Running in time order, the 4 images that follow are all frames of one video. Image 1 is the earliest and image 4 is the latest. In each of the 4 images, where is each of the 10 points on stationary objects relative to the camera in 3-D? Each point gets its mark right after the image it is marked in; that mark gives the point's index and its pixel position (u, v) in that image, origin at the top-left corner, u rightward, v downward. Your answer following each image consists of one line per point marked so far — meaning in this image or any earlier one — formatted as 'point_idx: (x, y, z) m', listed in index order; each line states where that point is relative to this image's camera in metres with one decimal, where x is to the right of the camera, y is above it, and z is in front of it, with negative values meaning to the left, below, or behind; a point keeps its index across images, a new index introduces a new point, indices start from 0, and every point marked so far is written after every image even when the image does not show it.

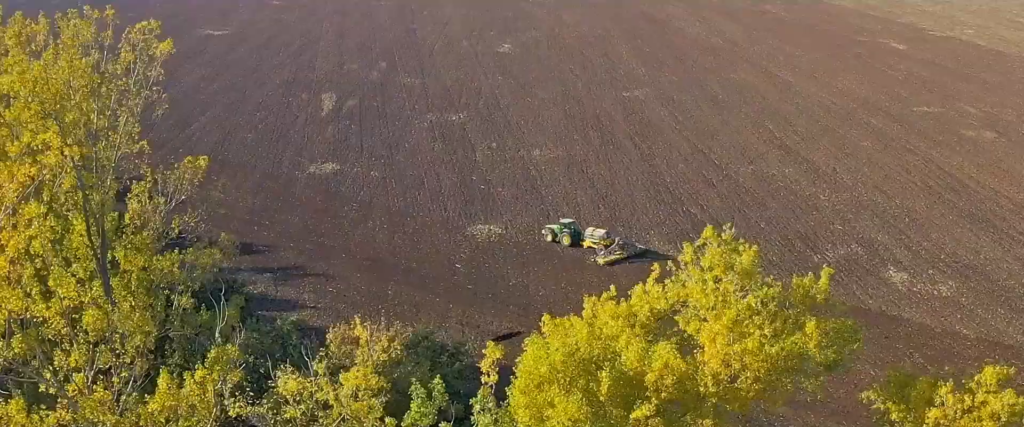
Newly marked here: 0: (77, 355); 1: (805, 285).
0: (-5.6, -1.9, +10.0) m
1: (+4.3, -1.0, +11.2) m
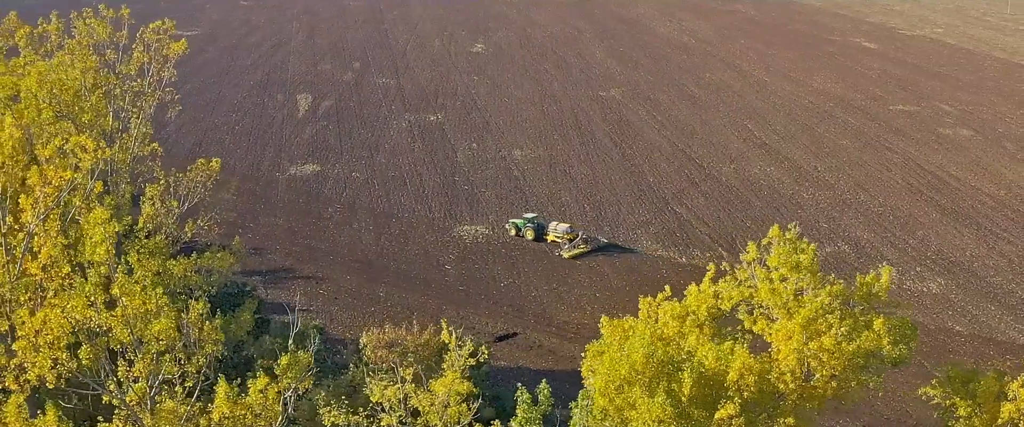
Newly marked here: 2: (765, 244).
0: (-4.7, -1.9, +9.8) m
1: (+5.2, -1.0, +11.3) m
2: (+3.8, -0.4, +11.6) m
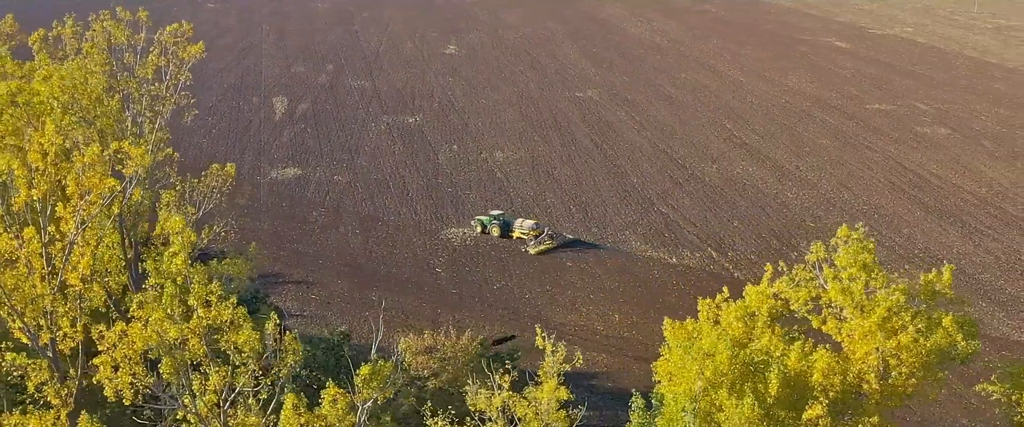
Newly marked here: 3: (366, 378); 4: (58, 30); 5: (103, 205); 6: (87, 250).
0: (-3.6, -2.0, +9.6) m
1: (+6.2, -1.0, +11.3) m
2: (+4.8, -0.5, +11.6) m
3: (-1.9, -2.1, +9.9) m
4: (-11.5, +4.6, +19.6) m
5: (-7.3, +0.1, +13.8) m
6: (-7.2, -0.6, +13.1) m
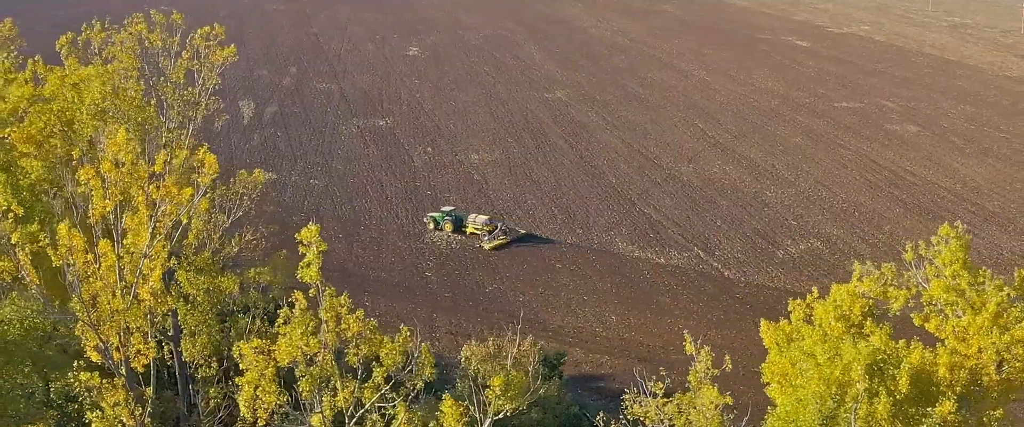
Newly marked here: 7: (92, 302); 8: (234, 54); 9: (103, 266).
0: (-2.0, -2.1, +9.2) m
1: (+7.7, -1.0, +11.5) m
2: (+6.3, -0.4, +11.6) m
3: (-0.3, -2.1, +9.6) m
4: (-10.4, +4.4, +19.0) m
5: (-5.8, 0.0, +13.3) m
6: (-5.7, -0.8, +12.7) m
7: (-6.6, -1.4, +12.2) m
8: (-7.2, +4.1, +20.2) m
9: (-6.4, -0.8, +12.2) m
